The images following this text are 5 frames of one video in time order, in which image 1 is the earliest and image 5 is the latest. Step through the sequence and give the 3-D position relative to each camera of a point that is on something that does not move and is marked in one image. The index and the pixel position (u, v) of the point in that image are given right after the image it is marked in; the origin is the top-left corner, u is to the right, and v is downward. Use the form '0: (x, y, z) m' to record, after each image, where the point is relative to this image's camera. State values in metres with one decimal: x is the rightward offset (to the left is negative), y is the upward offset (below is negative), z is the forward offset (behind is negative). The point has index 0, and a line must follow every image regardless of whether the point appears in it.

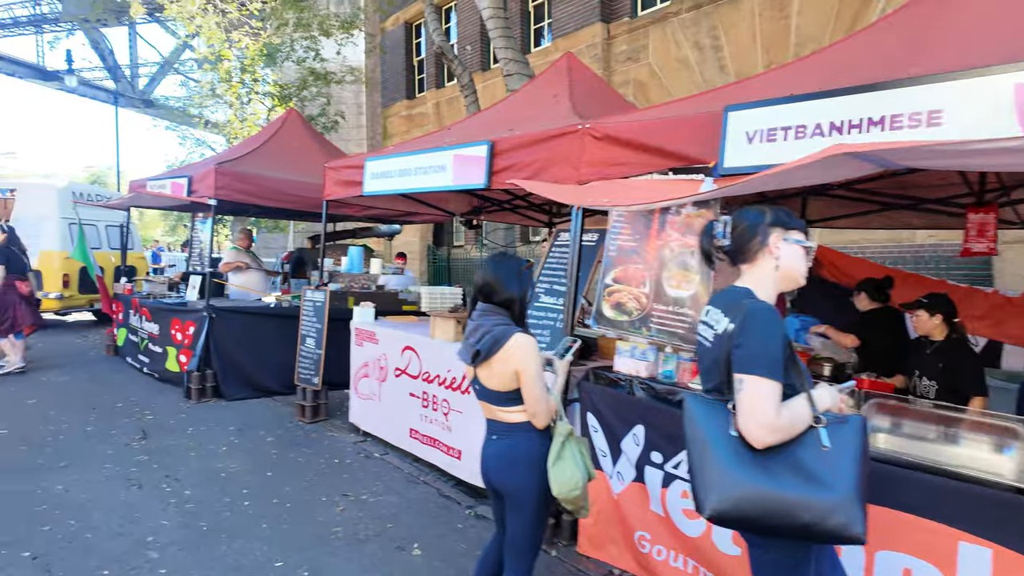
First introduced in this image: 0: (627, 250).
0: (+0.6, +0.2, +3.3) m
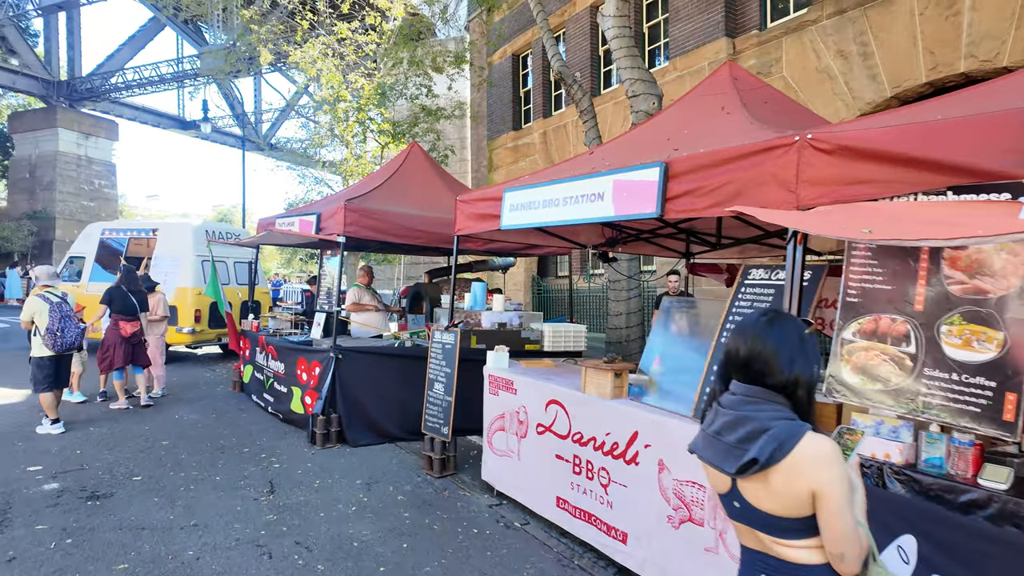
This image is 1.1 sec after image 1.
0: (+1.5, 0.0, +2.5) m
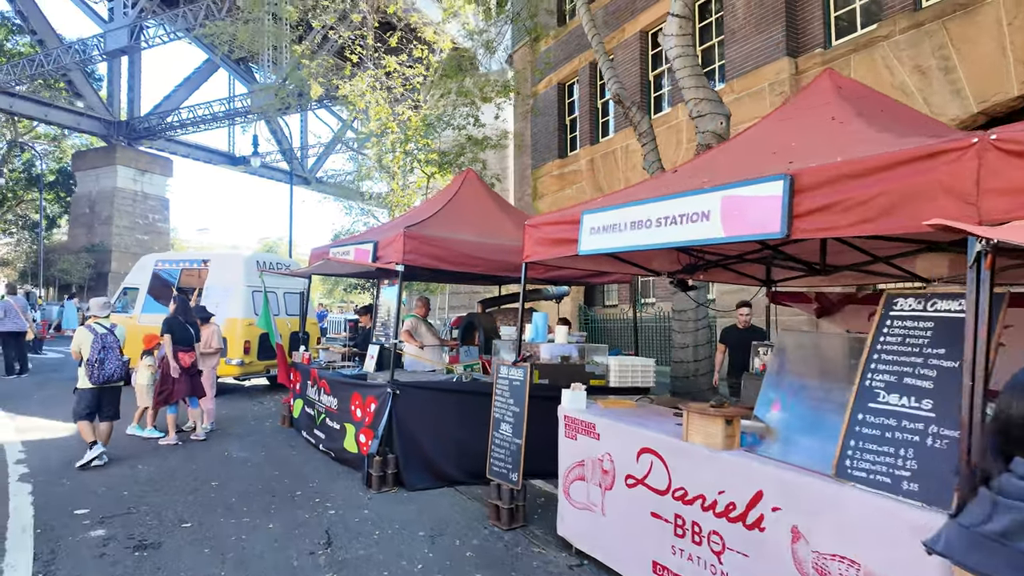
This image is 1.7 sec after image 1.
0: (+2.0, -0.1, +2.0) m
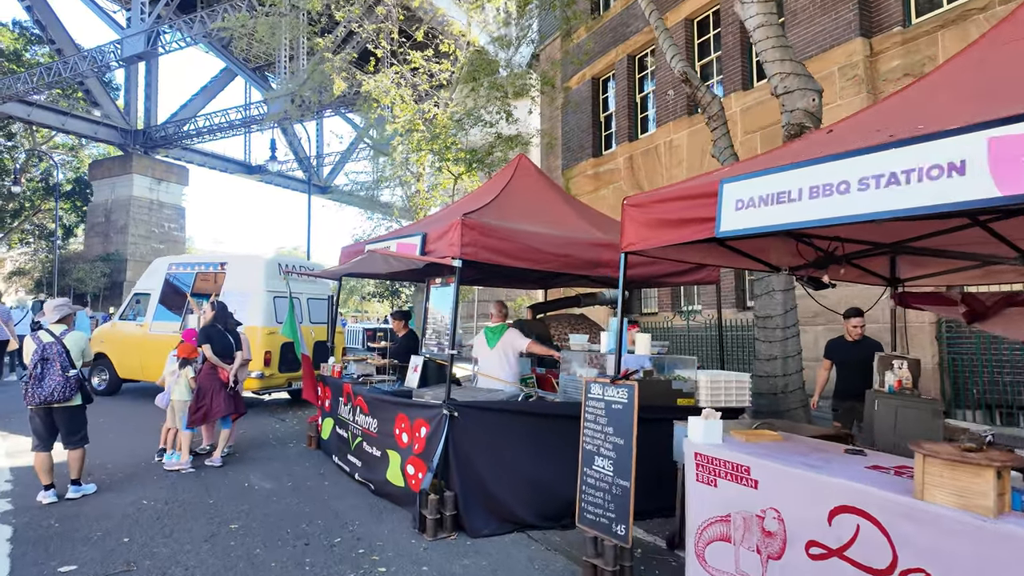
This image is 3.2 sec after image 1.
0: (+2.5, -0.1, +0.9) m
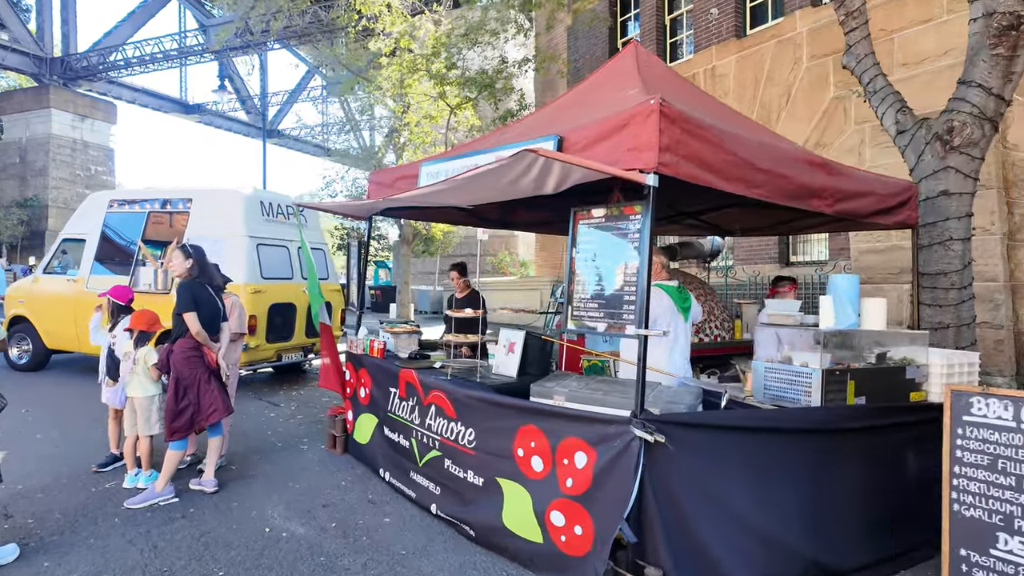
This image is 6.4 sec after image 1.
0: (+4.0, -0.1, -0.8) m
